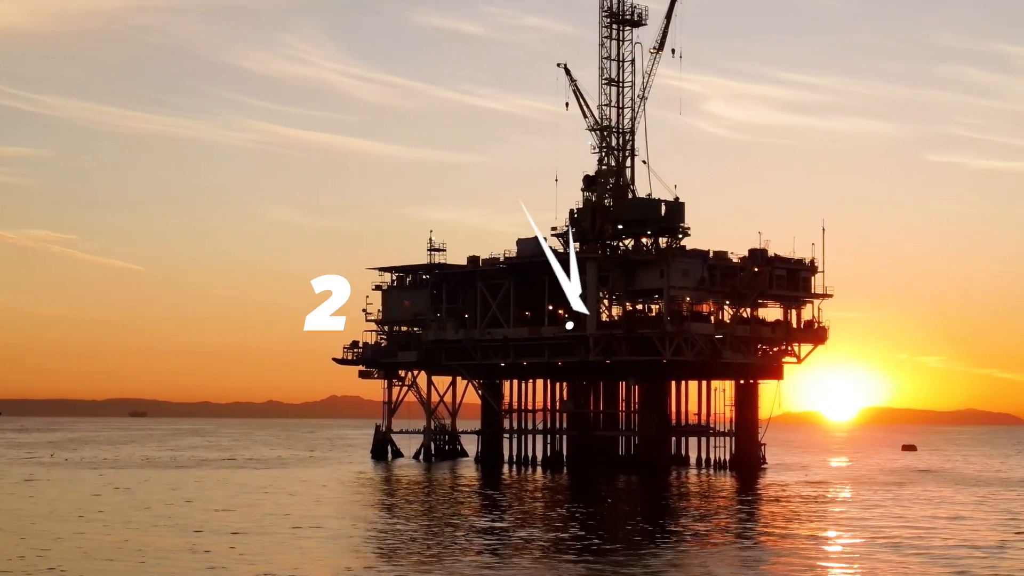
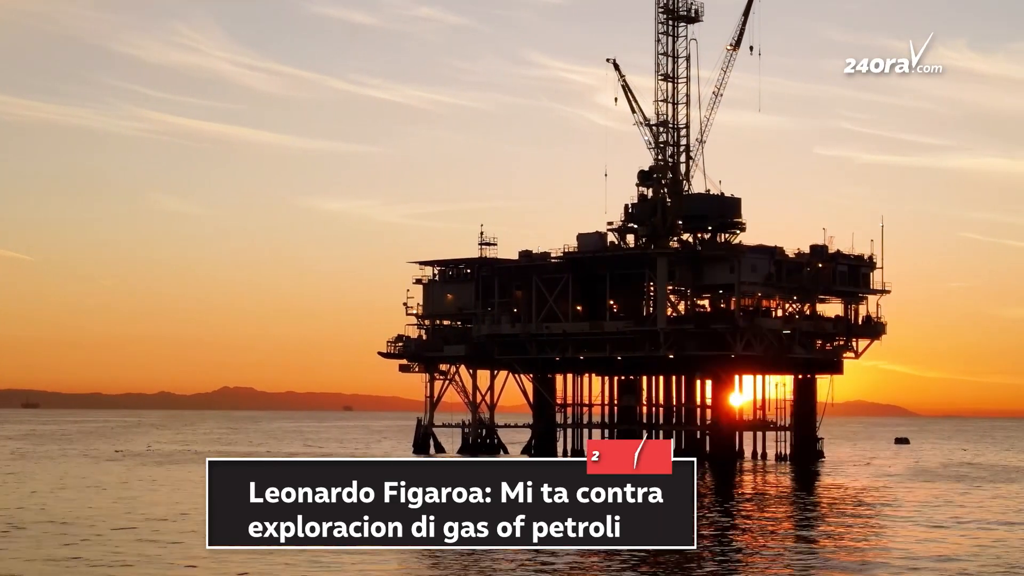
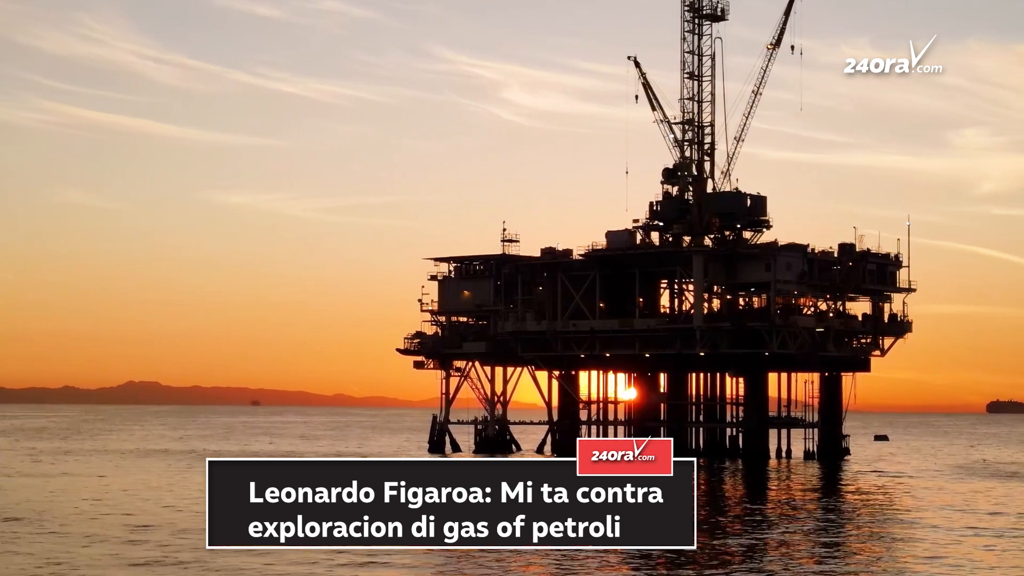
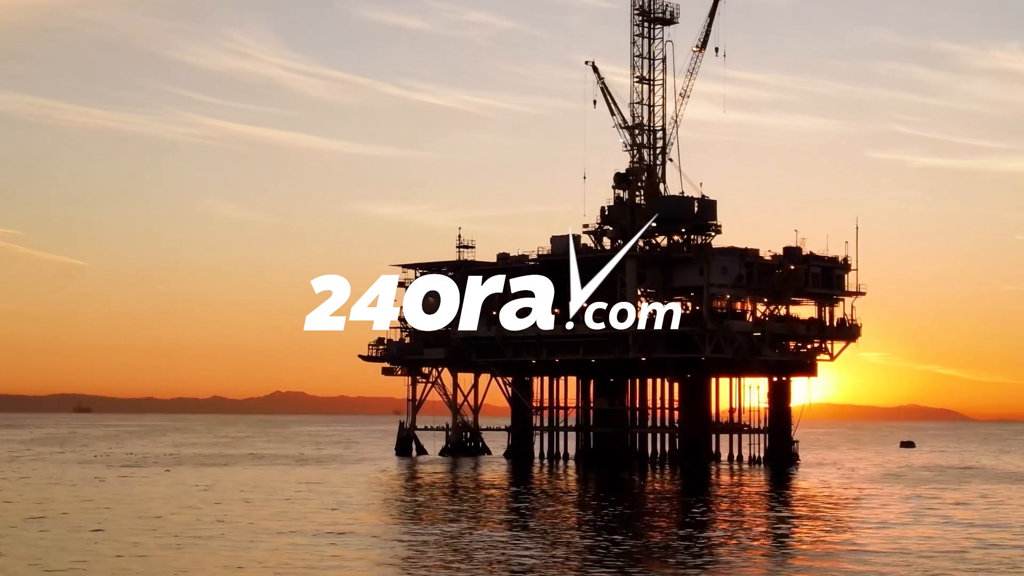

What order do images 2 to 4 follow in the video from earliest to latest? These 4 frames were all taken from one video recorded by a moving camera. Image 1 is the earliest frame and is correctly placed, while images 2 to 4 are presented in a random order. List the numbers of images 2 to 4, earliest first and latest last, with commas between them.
4, 2, 3
